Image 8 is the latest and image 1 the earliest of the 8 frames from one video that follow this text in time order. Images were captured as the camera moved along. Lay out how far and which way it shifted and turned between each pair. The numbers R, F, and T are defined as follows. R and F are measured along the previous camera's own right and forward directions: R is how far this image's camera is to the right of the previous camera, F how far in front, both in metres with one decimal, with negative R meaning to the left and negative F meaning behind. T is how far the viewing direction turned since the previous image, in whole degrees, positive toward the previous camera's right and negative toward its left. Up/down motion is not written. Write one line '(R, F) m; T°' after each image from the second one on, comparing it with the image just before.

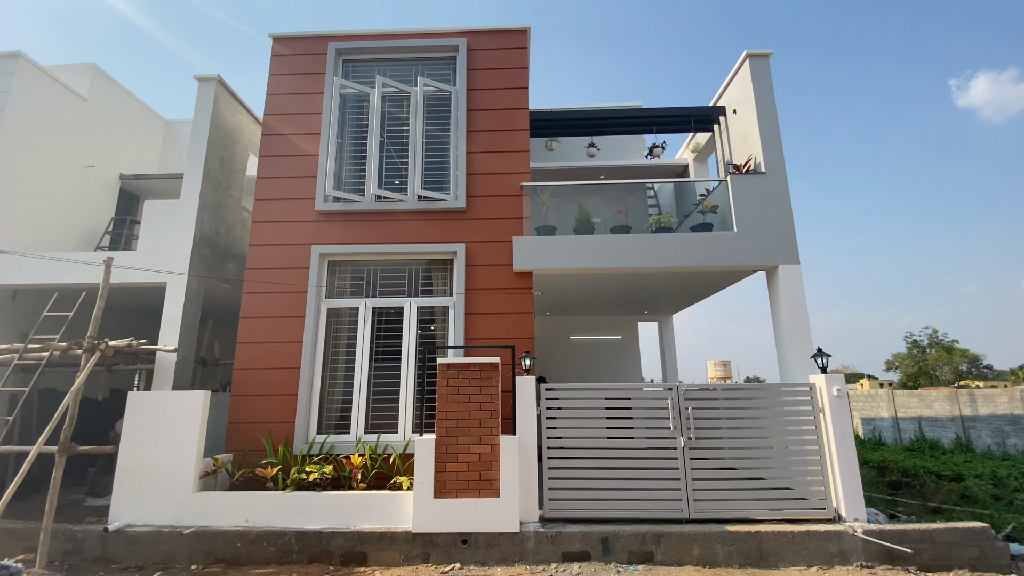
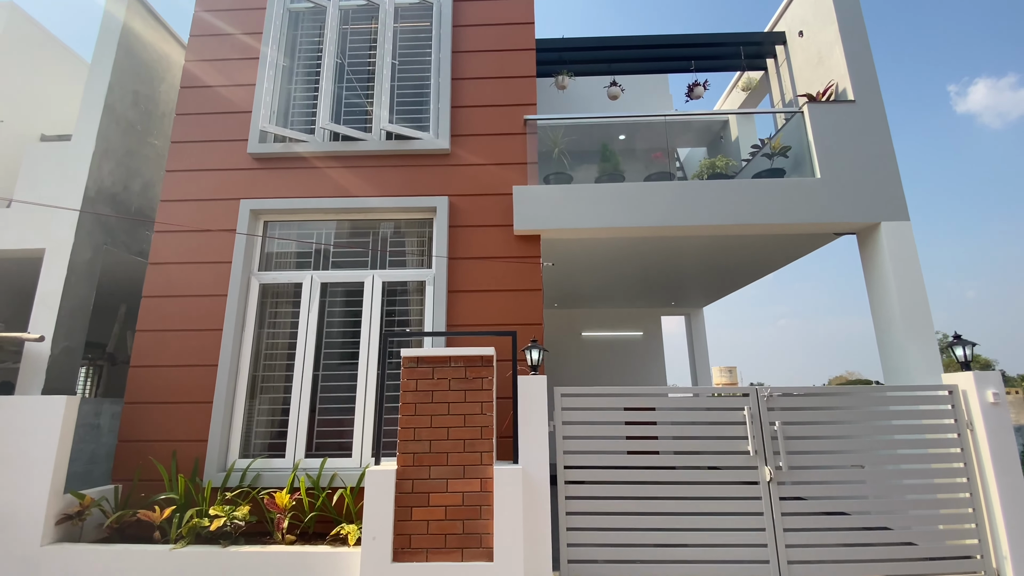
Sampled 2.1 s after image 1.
(0.0, +1.4) m; 0°
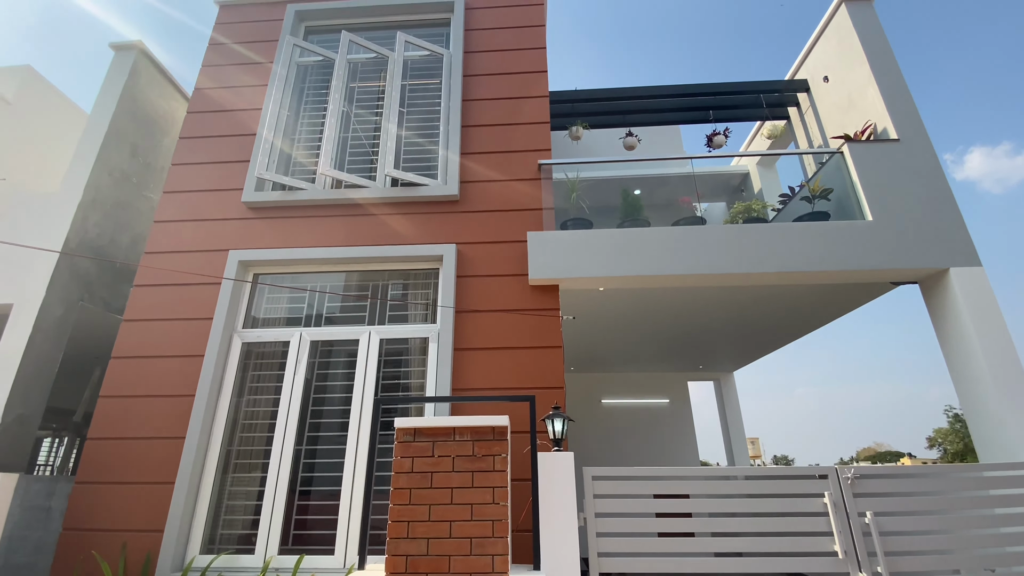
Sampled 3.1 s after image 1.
(0.0, +0.5) m; -1°
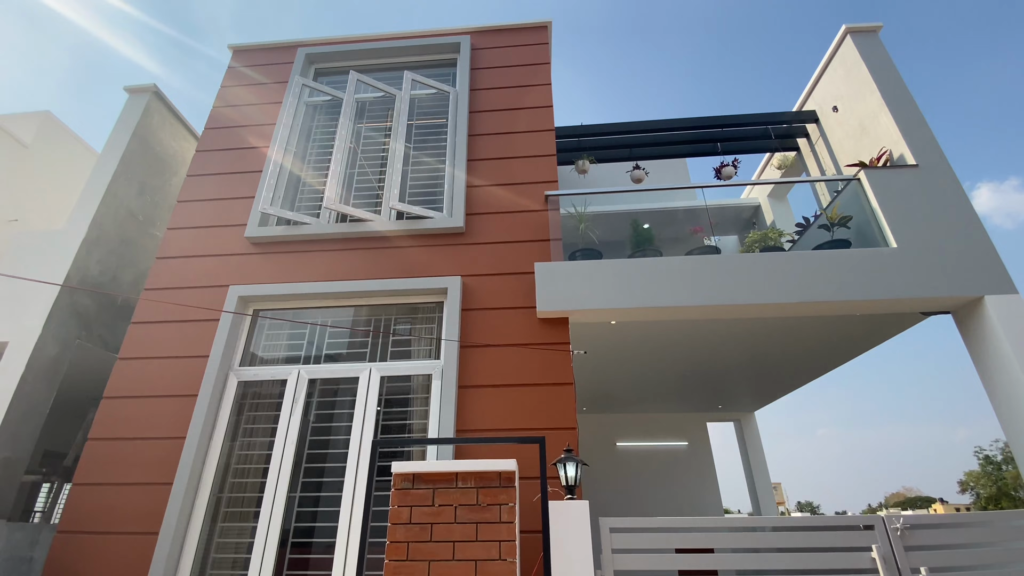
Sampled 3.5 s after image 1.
(0.0, +0.1) m; -1°
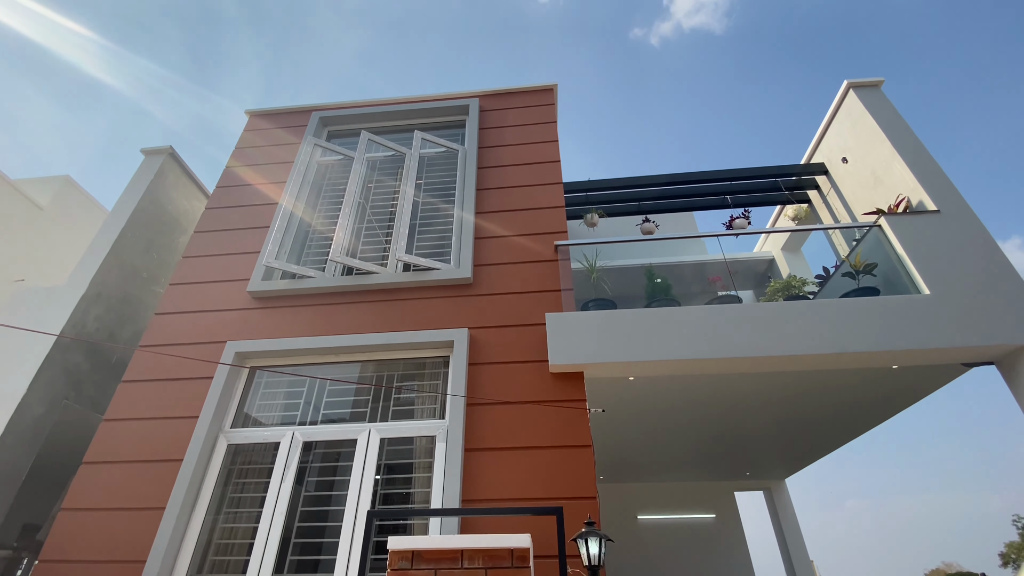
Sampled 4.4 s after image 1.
(0.0, +0.2) m; -1°
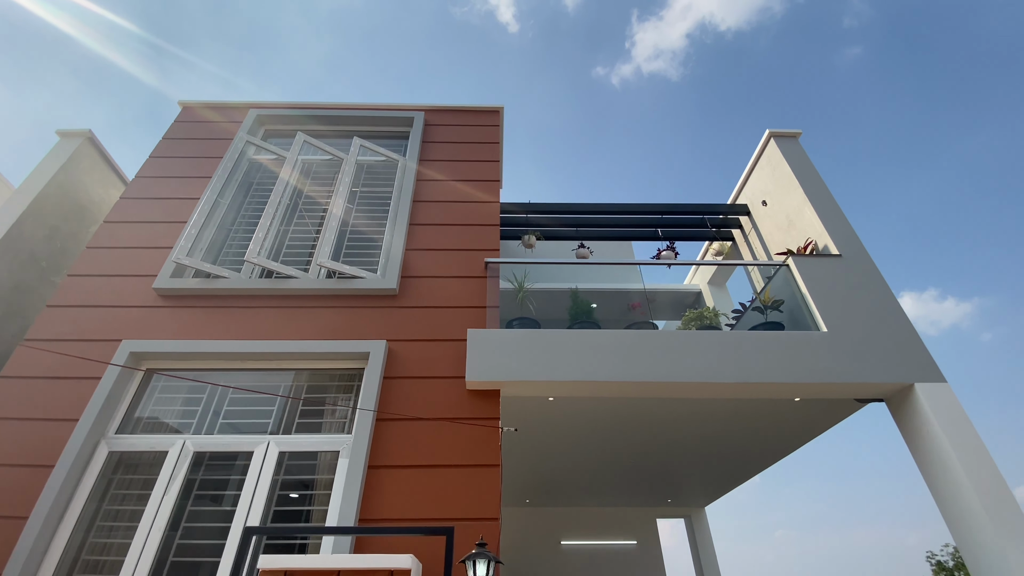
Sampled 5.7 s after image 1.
(+0.2, 0.0) m; +5°
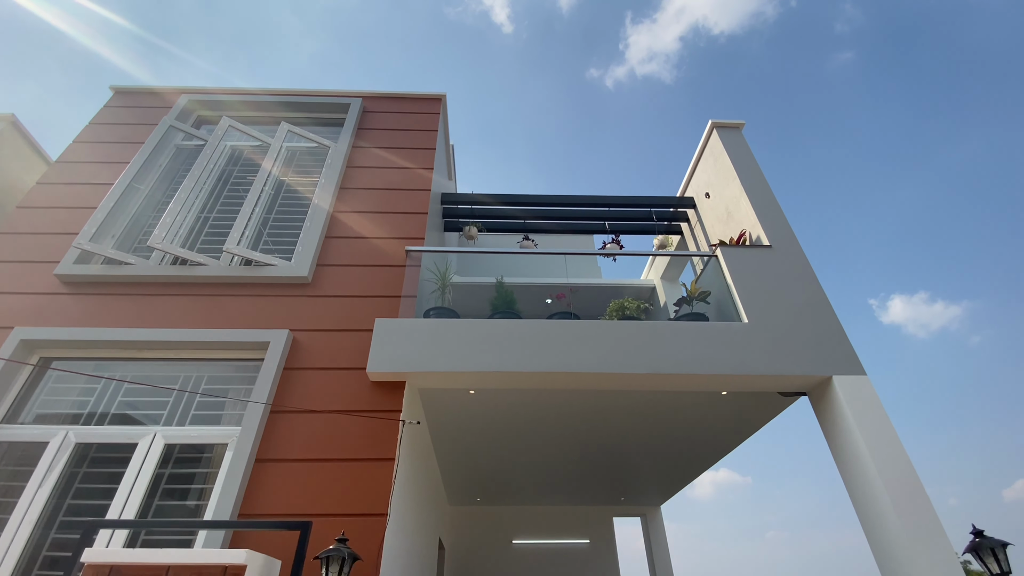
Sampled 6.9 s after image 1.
(+0.5, +0.1) m; +1°
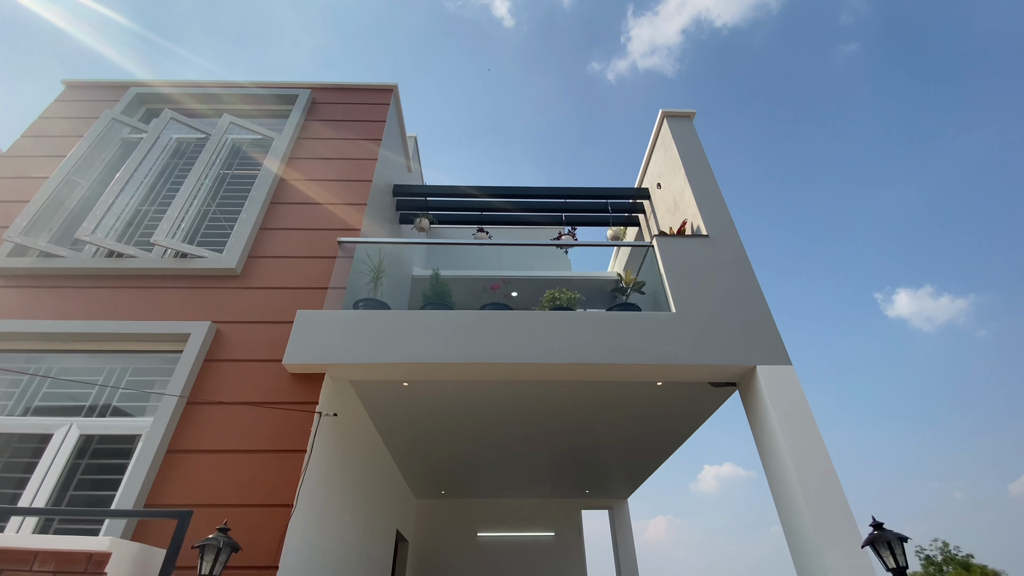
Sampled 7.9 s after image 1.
(+0.5, 0.0) m; -1°
